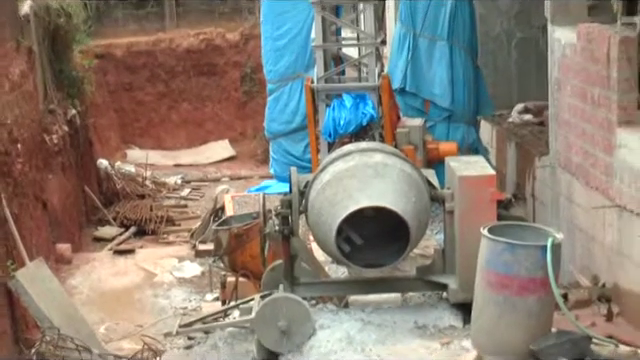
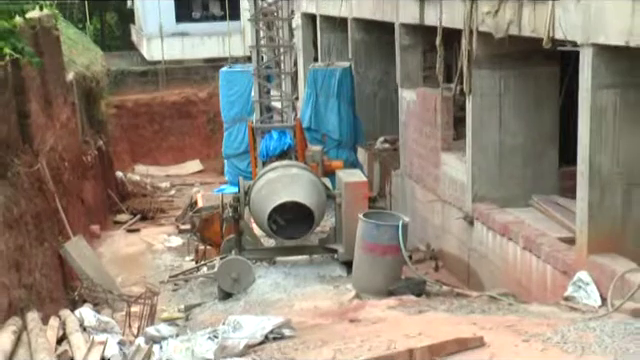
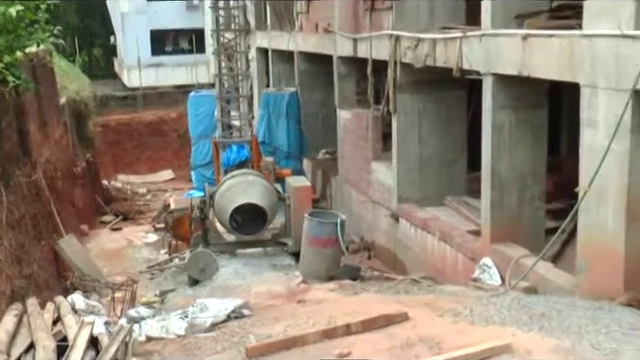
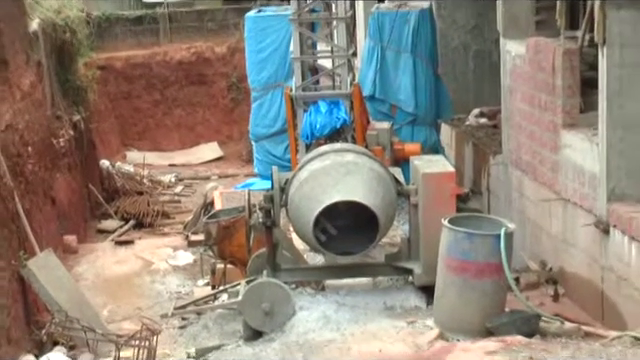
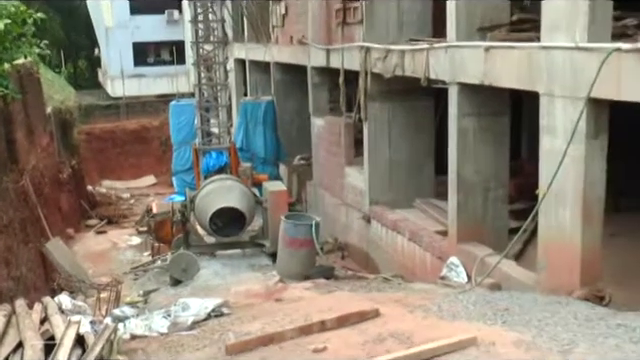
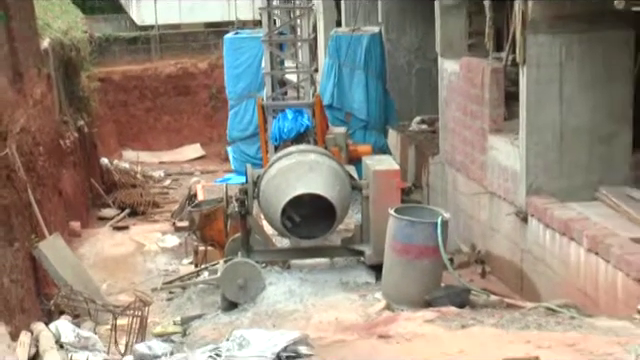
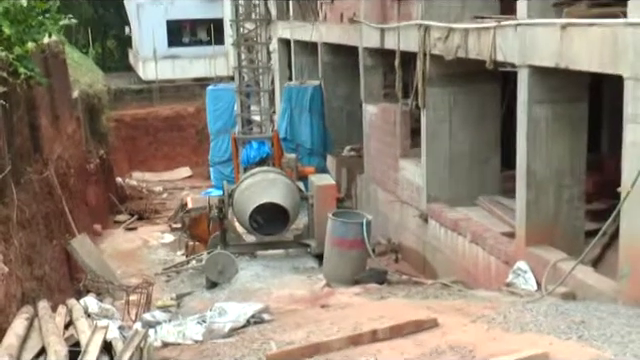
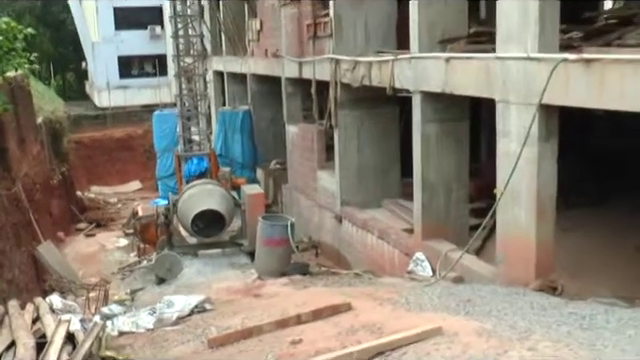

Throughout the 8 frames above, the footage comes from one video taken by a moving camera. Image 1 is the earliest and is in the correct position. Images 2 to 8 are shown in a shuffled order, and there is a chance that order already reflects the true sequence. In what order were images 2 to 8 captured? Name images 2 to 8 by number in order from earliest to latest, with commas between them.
4, 6, 2, 7, 3, 5, 8
